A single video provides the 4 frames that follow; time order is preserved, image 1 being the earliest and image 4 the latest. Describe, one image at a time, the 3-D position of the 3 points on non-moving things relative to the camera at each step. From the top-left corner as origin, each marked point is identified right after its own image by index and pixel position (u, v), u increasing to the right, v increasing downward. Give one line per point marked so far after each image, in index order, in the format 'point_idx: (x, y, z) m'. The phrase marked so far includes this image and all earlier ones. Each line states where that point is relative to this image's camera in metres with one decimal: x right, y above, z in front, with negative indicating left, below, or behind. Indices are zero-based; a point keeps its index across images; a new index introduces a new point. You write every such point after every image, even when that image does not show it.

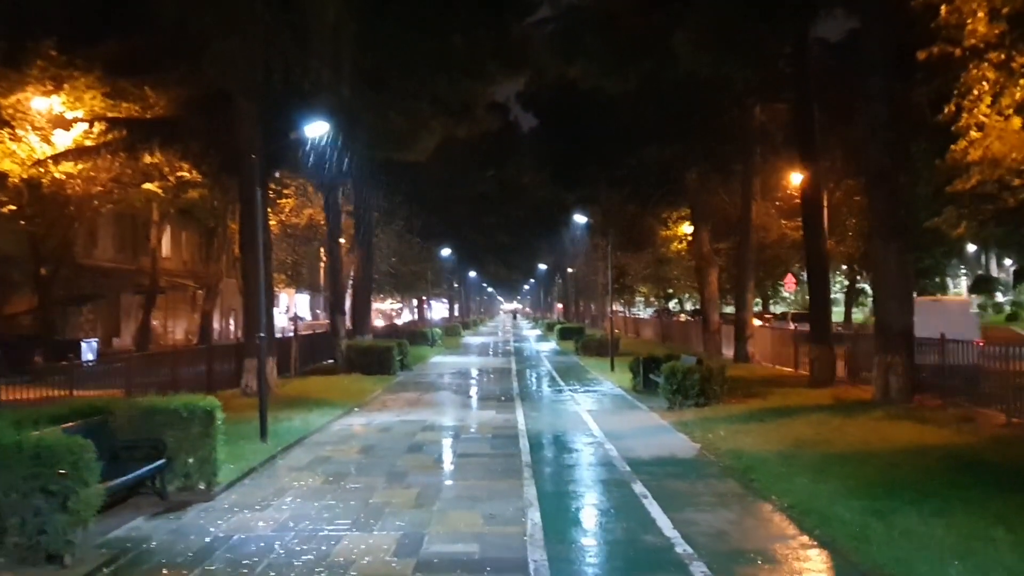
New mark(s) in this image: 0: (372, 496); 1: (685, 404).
0: (-1.5, -2.3, +10.8) m
1: (+3.3, -2.2, +19.3) m
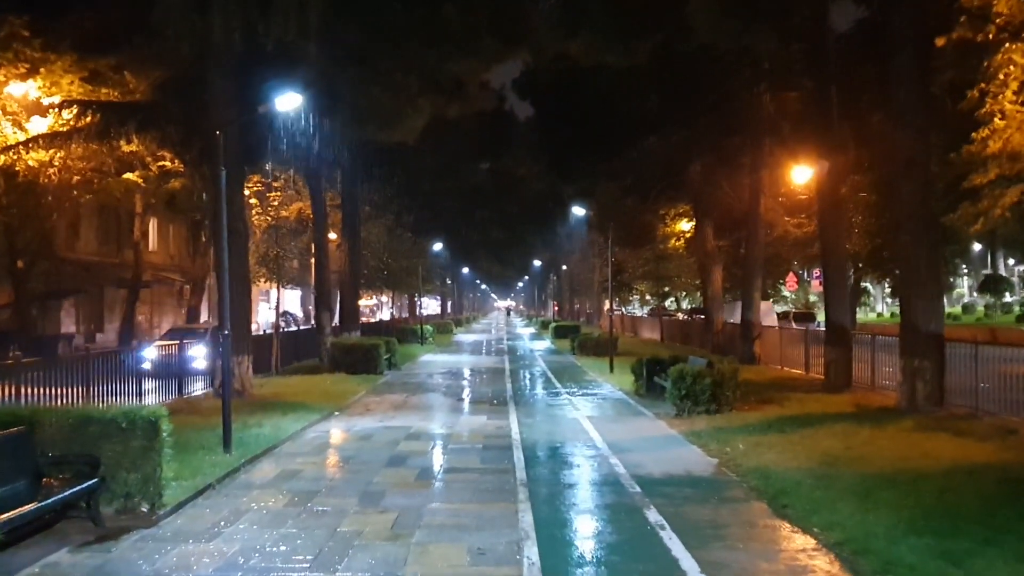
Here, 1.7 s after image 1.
0: (-1.6, -2.2, +9.3) m
1: (+3.2, -2.2, +17.7) m
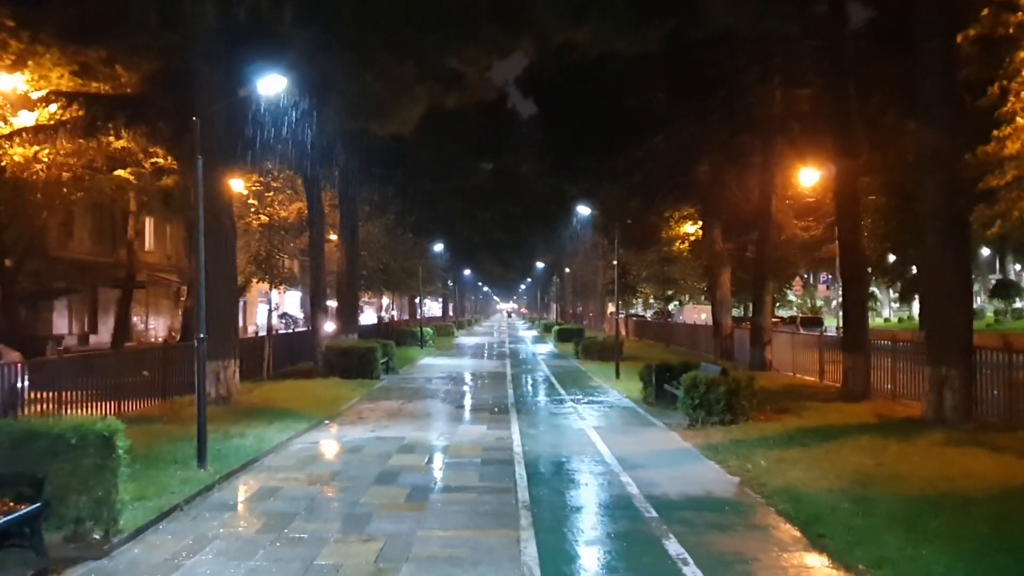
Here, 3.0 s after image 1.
0: (-1.6, -2.2, +8.2) m
1: (+3.3, -2.2, +16.6) m
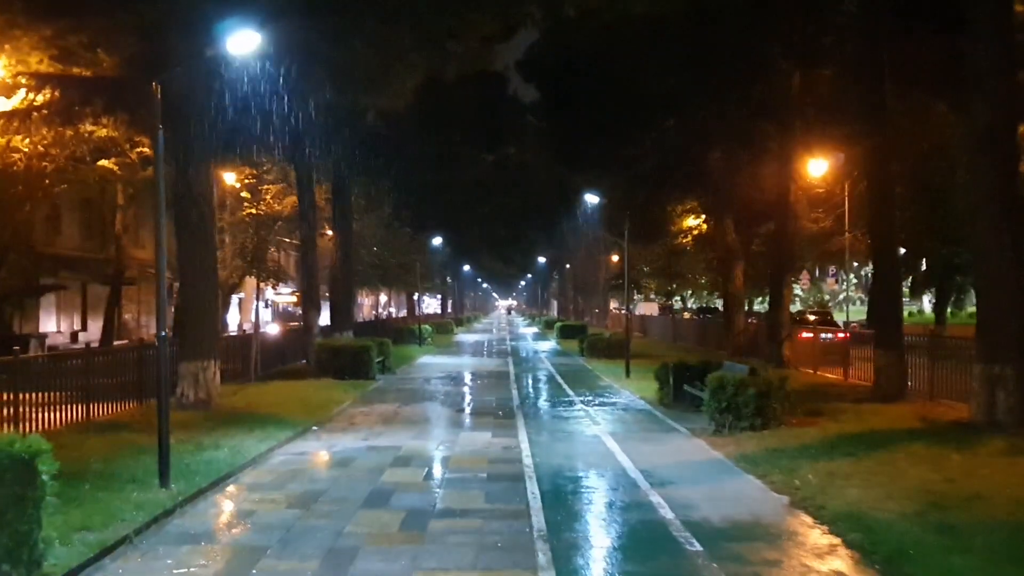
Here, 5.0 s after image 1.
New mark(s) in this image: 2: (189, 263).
0: (-1.5, -2.1, +6.5) m
1: (+3.4, -2.1, +15.0) m
2: (-6.0, +0.5, +18.6) m
